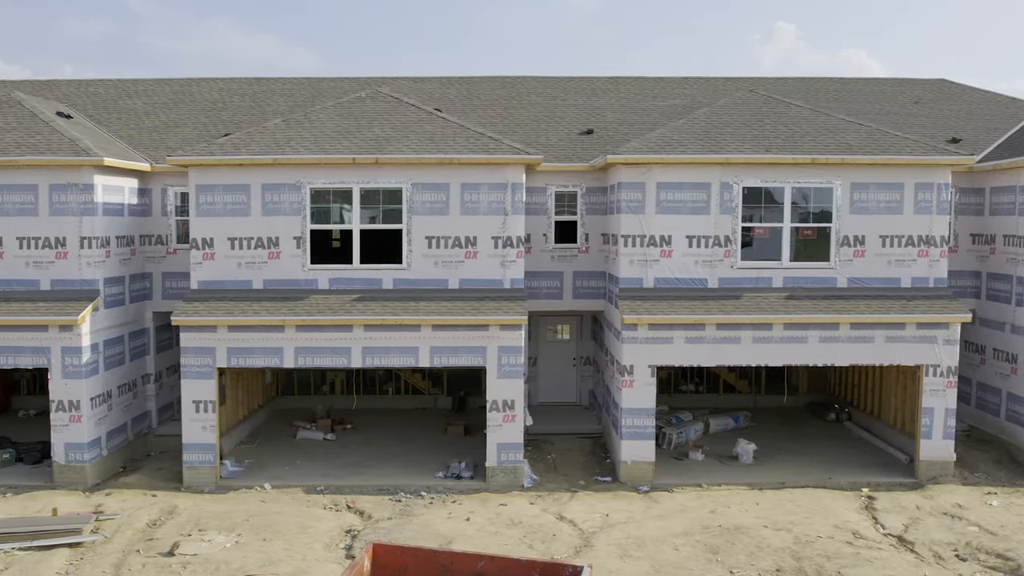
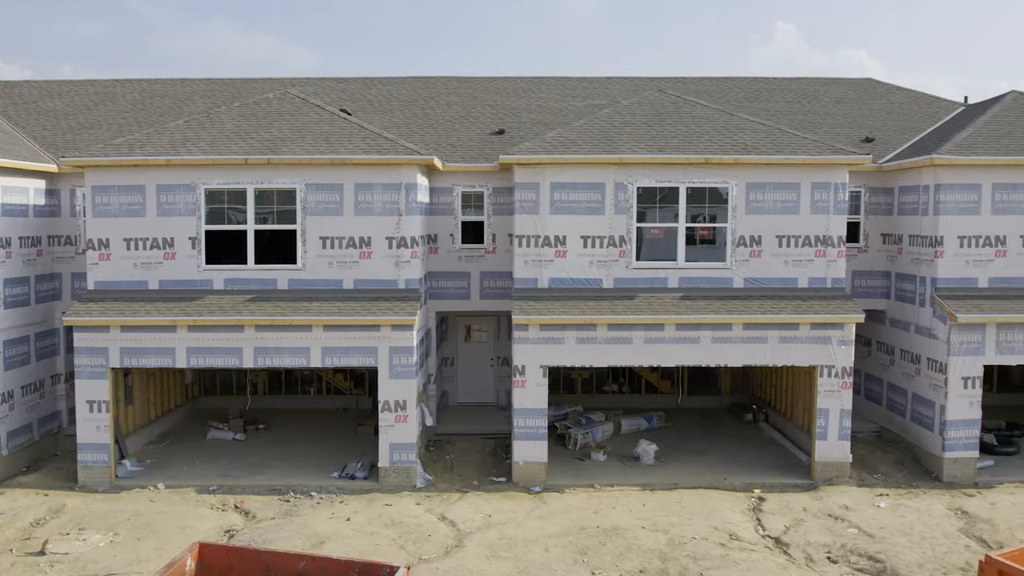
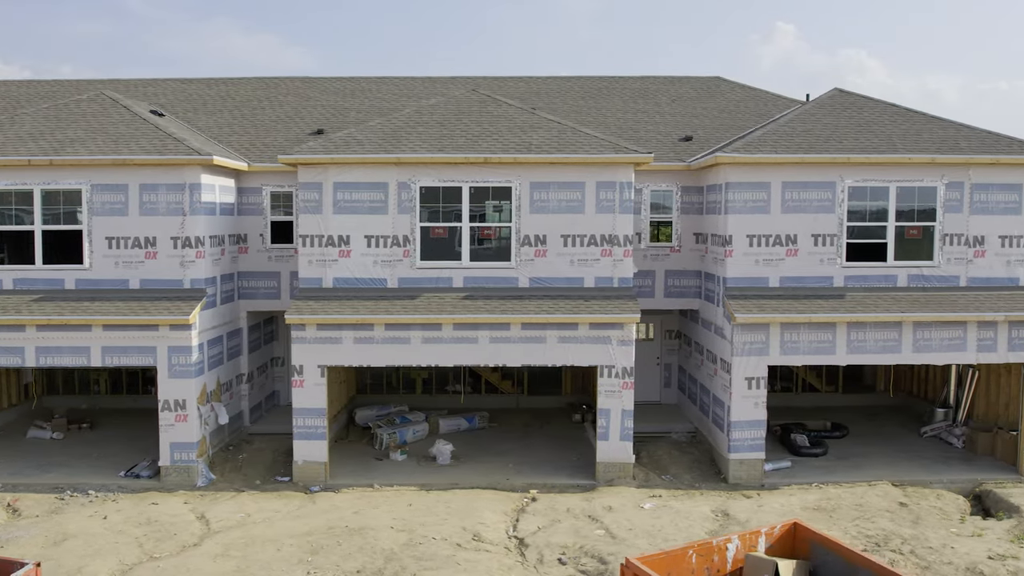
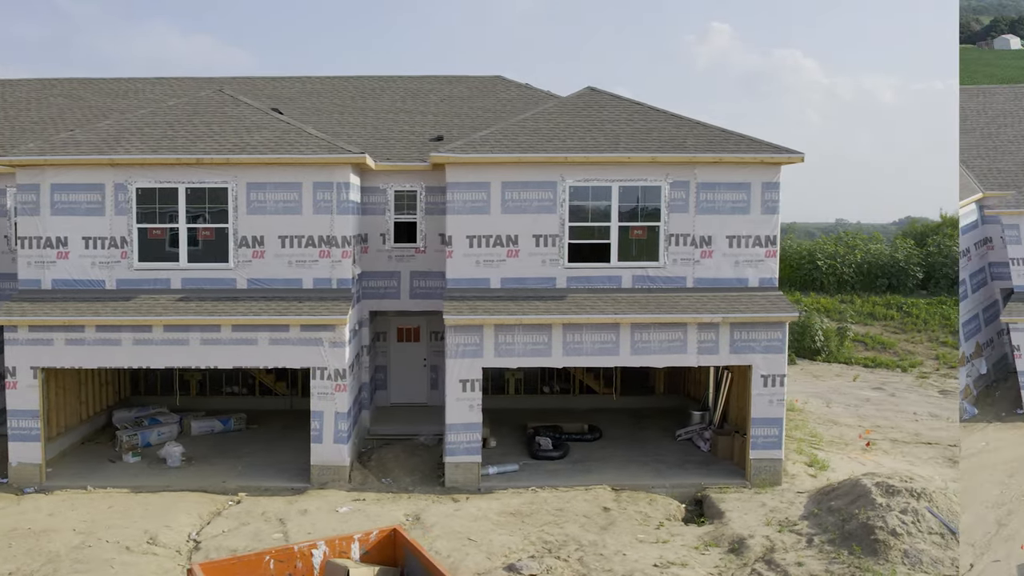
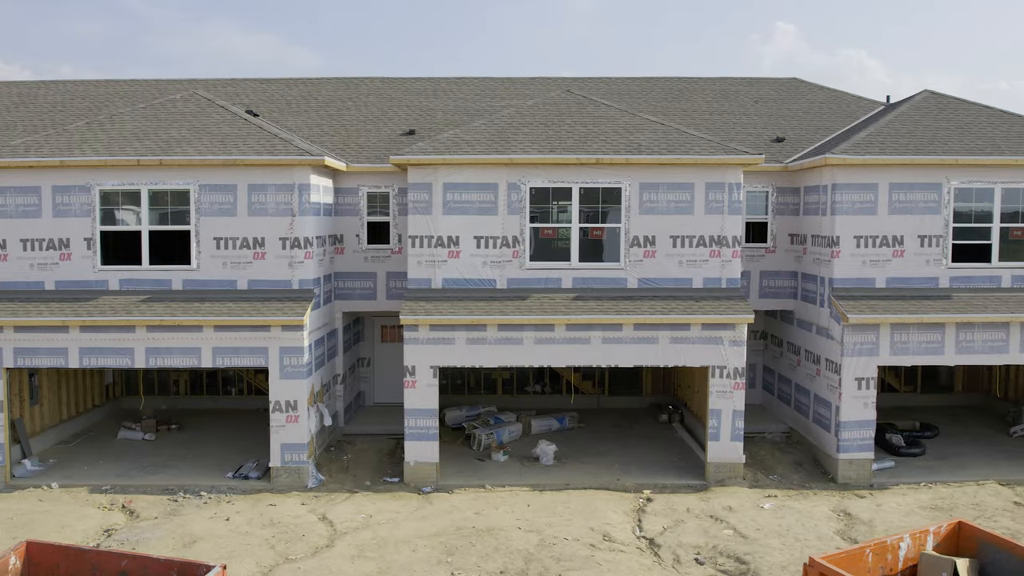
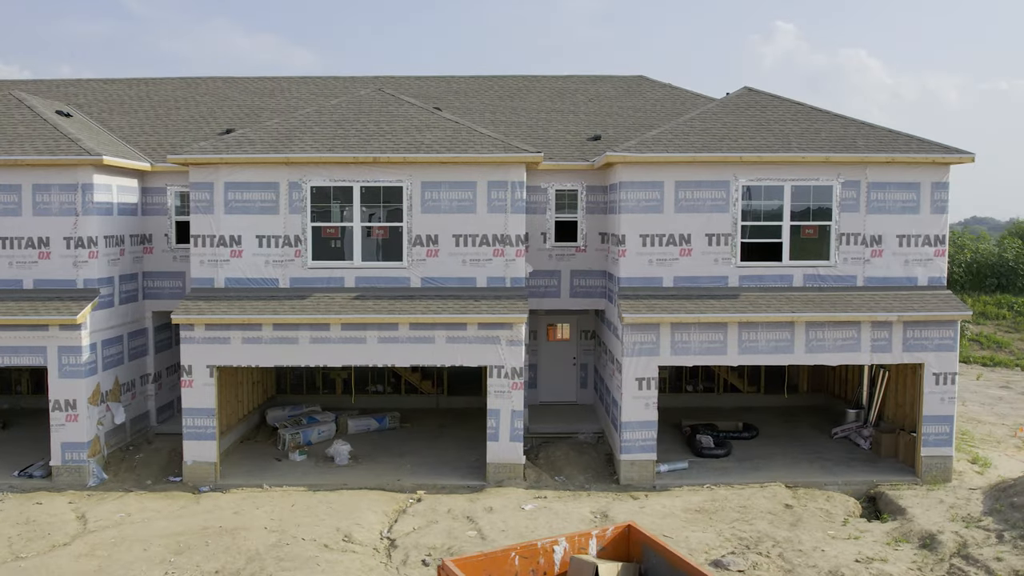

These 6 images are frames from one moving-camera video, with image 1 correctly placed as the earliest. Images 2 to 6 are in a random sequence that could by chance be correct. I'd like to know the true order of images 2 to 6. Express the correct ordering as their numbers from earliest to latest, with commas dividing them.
2, 5, 3, 6, 4
